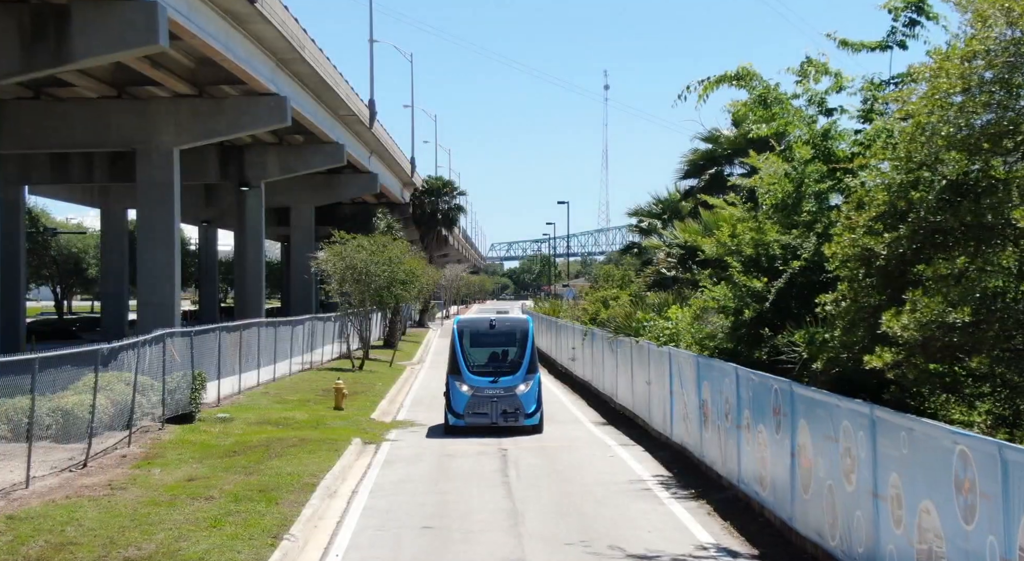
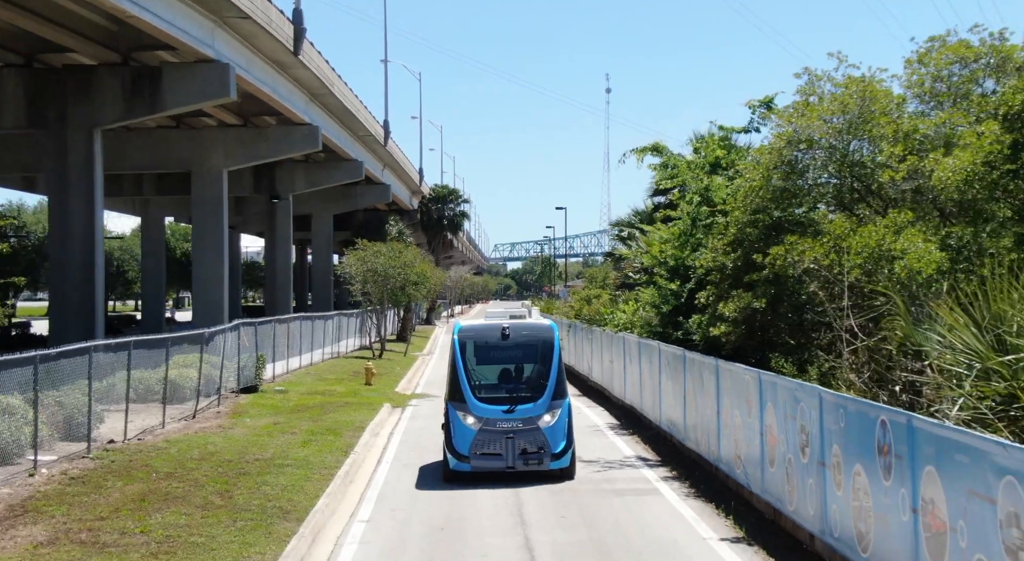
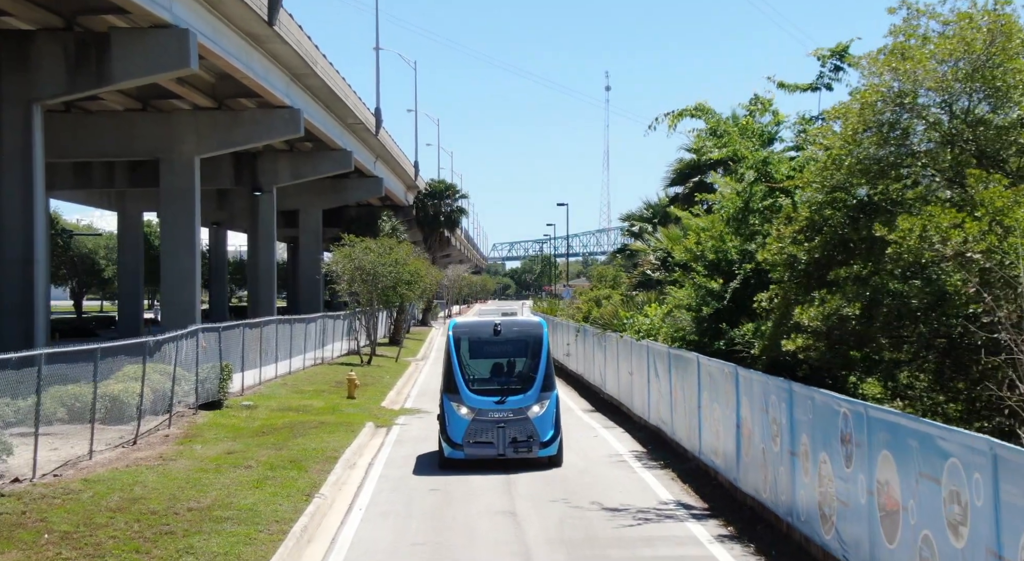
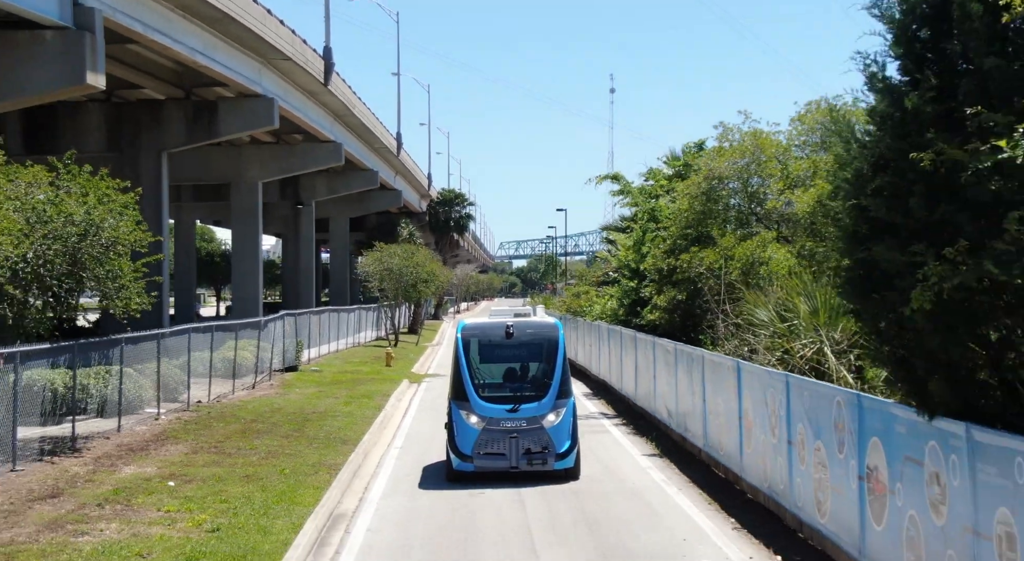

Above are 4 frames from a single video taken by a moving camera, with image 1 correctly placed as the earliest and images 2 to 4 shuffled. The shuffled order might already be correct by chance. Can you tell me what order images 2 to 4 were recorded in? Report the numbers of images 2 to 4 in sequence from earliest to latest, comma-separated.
3, 2, 4
